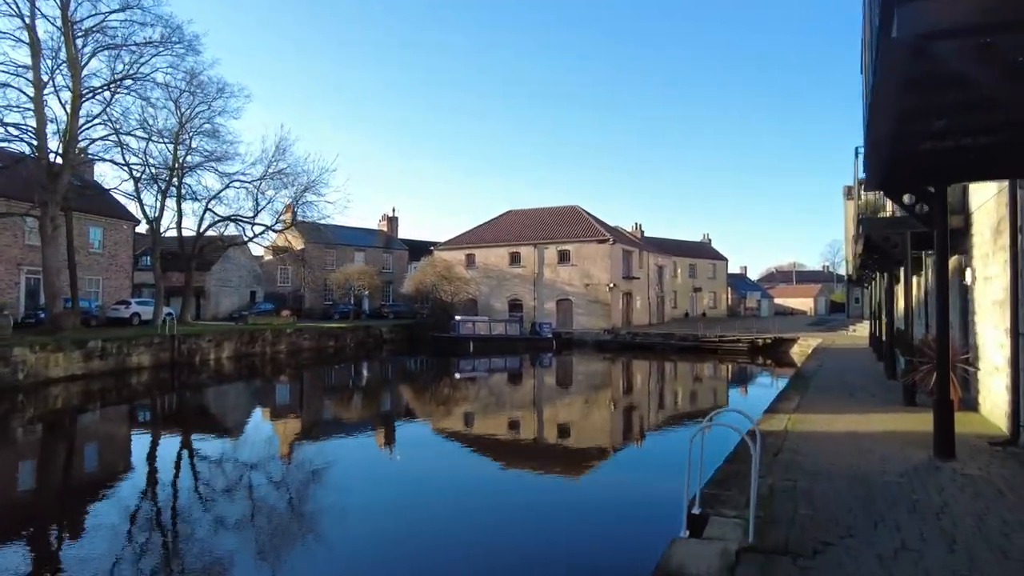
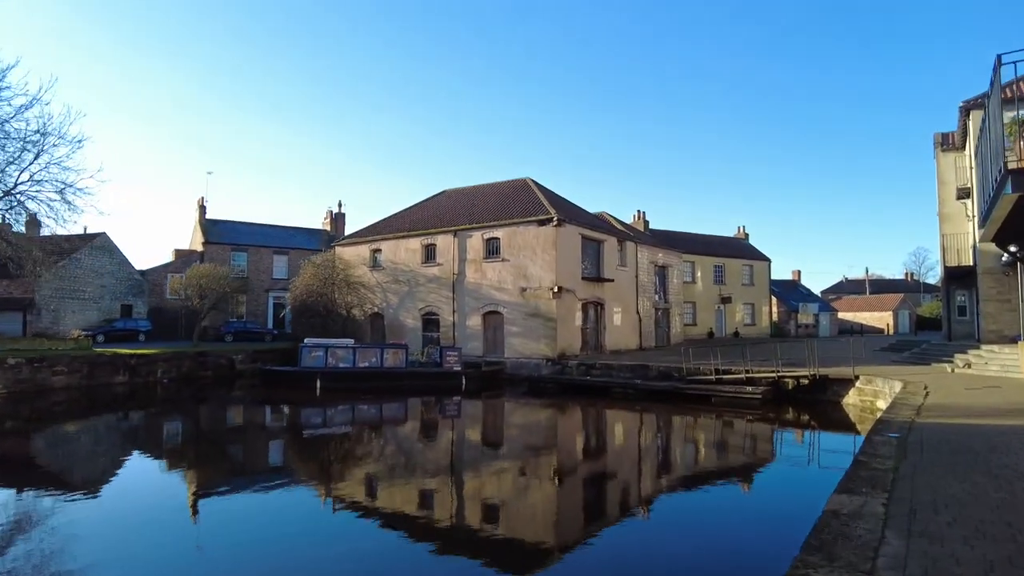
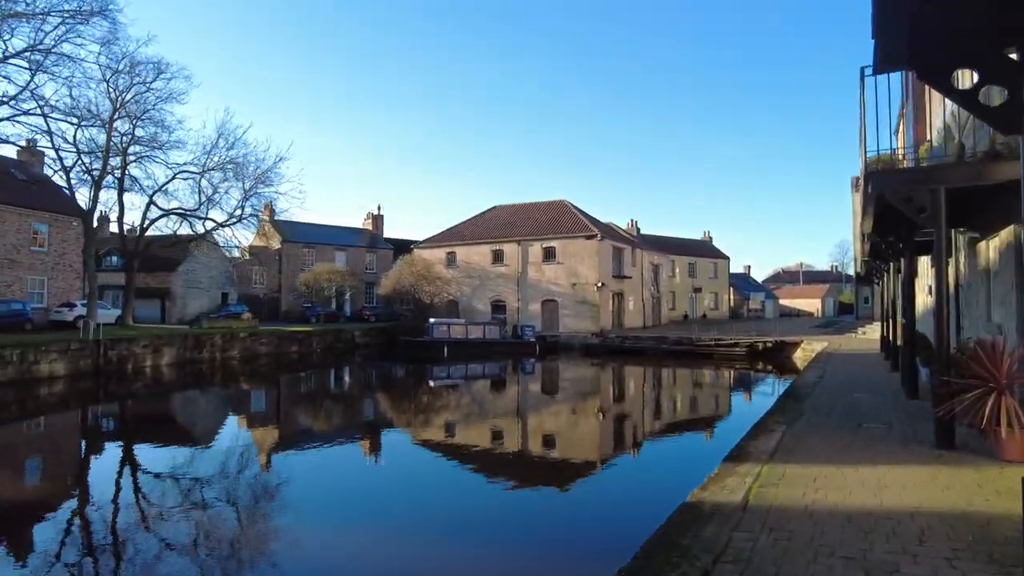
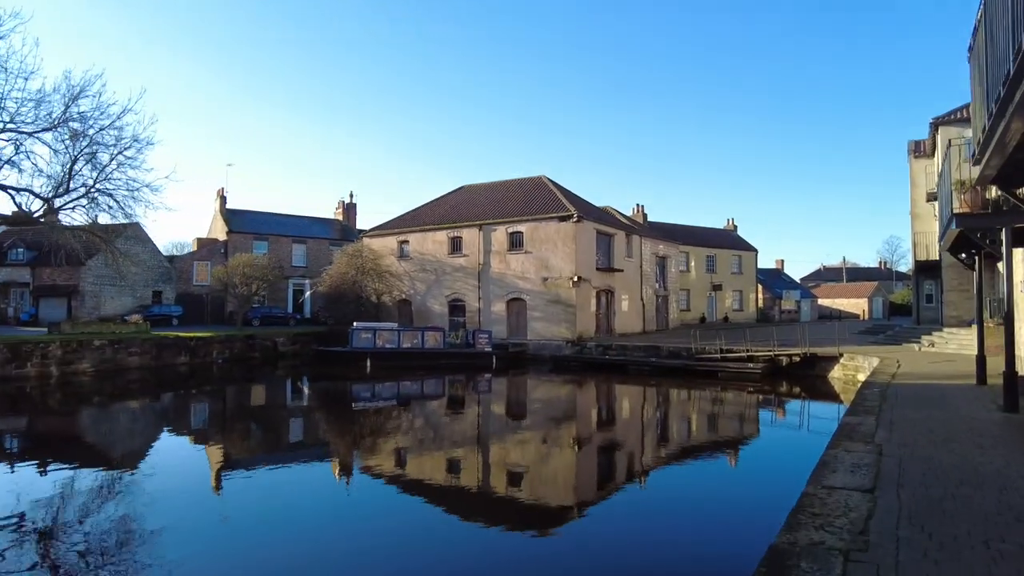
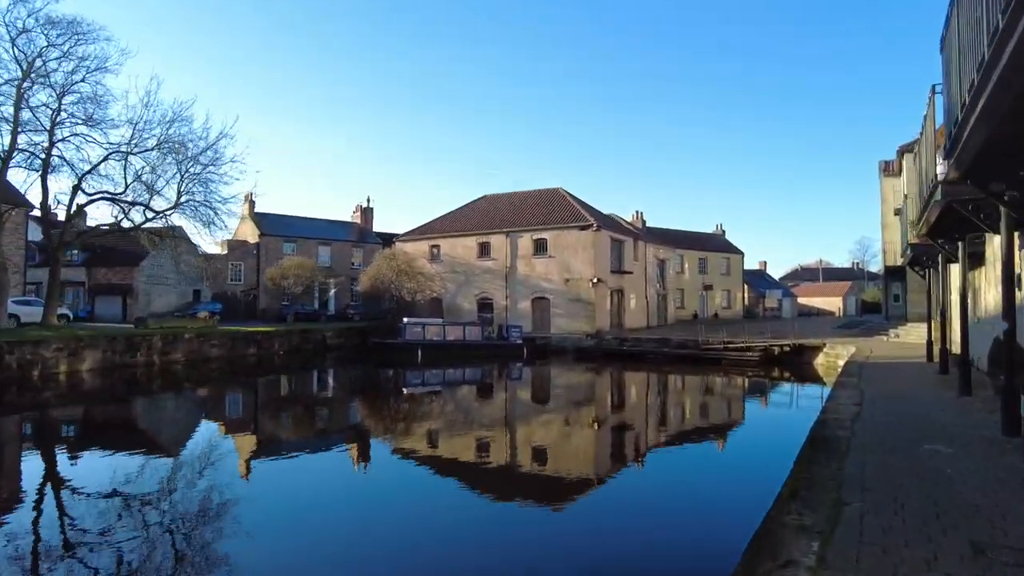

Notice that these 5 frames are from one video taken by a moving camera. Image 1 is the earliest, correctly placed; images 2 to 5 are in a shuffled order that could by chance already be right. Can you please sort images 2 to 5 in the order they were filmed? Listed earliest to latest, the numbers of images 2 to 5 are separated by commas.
3, 5, 4, 2
